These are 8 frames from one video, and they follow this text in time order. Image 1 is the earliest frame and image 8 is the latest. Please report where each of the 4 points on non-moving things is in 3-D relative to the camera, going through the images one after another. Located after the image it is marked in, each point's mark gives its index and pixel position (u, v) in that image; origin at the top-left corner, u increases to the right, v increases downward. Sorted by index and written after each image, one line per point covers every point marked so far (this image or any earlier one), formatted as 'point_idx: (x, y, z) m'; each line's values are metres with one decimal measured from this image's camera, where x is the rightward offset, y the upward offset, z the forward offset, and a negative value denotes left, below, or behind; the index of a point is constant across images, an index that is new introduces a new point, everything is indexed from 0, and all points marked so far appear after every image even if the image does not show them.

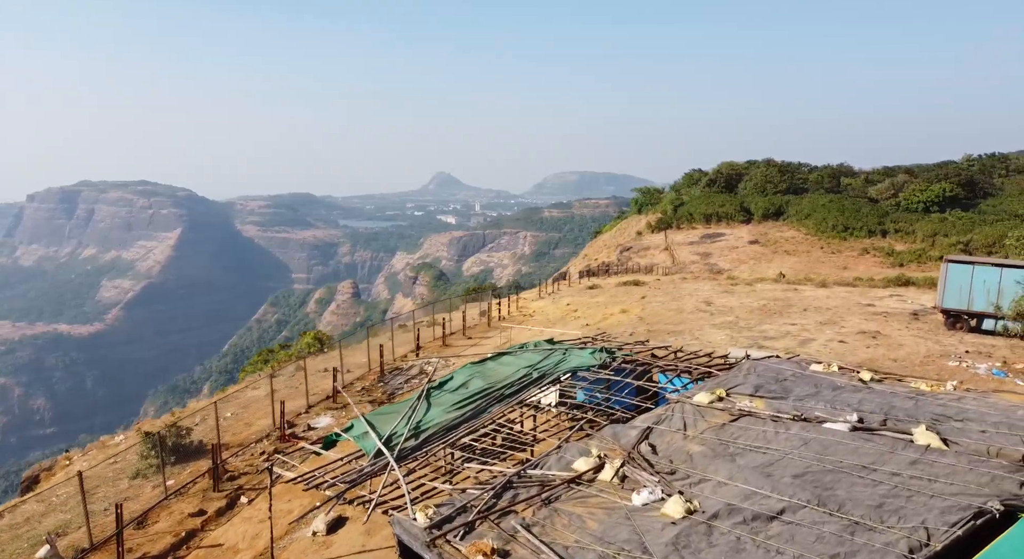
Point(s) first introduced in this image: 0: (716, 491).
0: (+2.1, -2.2, +7.6) m
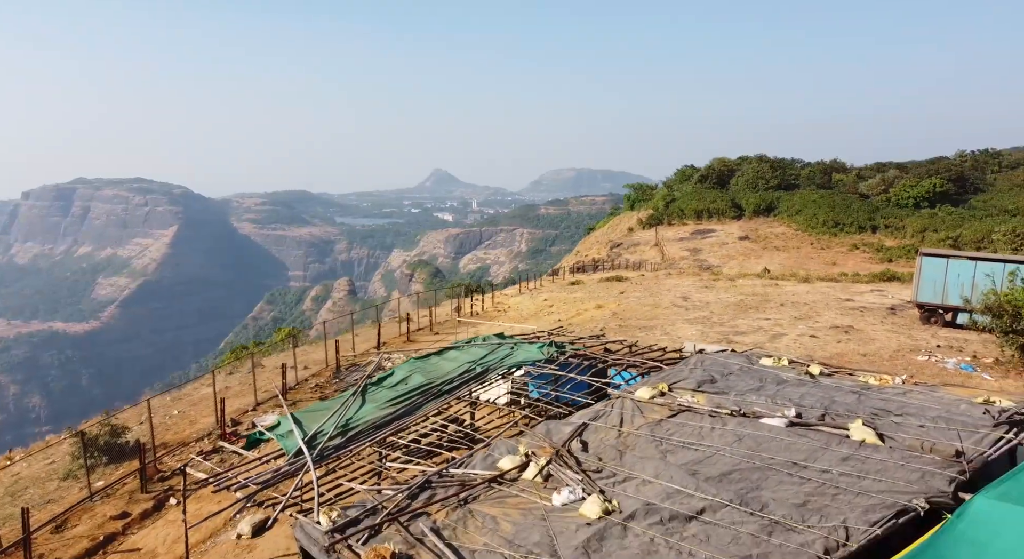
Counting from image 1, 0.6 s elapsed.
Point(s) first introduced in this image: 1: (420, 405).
0: (+1.3, -2.0, +7.3) m
1: (-1.3, -1.7, +9.9) m
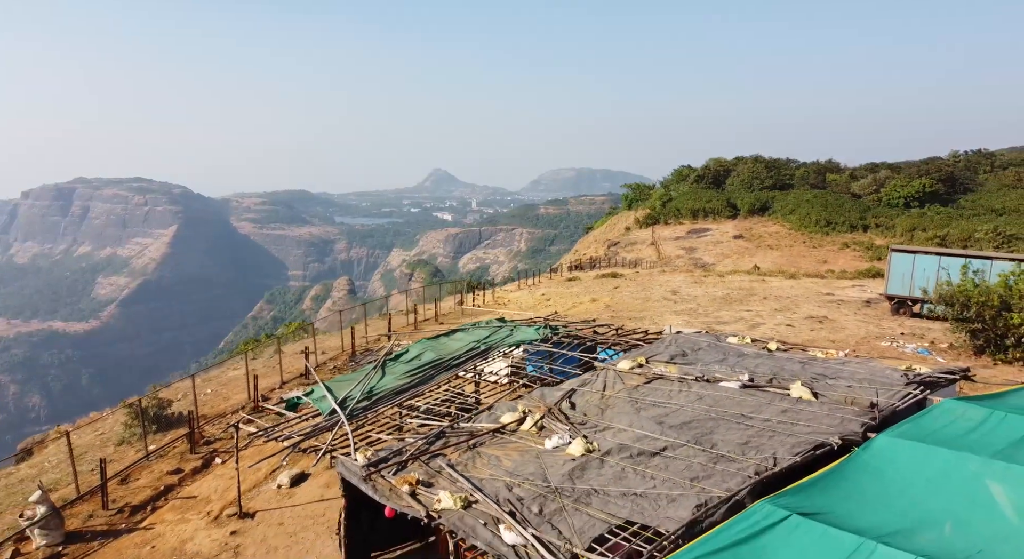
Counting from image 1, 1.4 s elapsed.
0: (+1.3, -1.9, +8.9) m
1: (-1.3, -1.6, +11.5) m
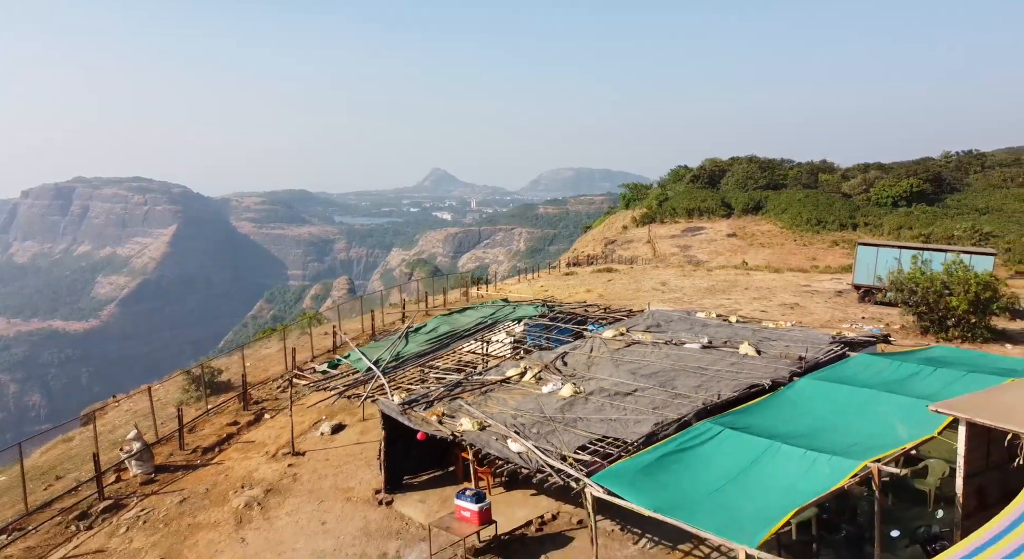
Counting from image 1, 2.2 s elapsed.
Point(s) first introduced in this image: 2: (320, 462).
0: (+1.3, -1.6, +11.1) m
1: (-1.2, -1.2, +13.7) m
2: (-3.2, -3.0, +11.8) m
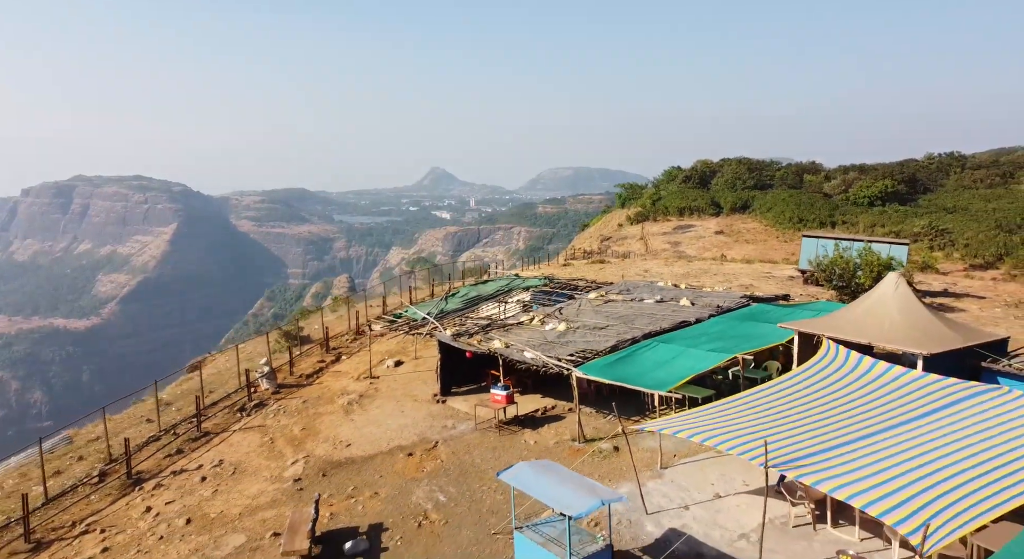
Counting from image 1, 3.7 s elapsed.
0: (+1.6, -1.0, +16.3) m
1: (-0.9, -0.7, +18.9) m
2: (-2.9, -2.5, +17.0) m
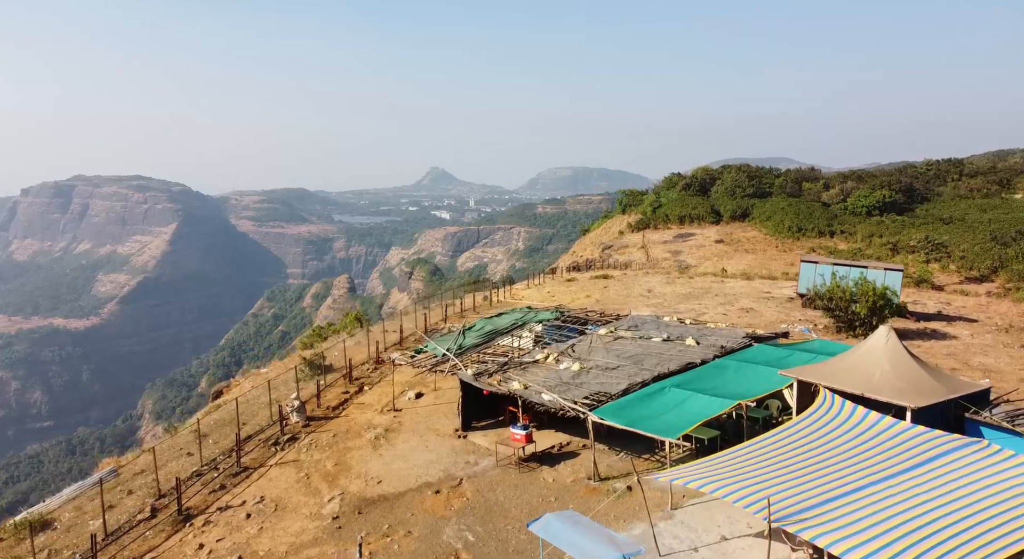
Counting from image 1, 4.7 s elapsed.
0: (+2.0, -2.0, +17.3) m
1: (-0.5, -1.7, +19.9) m
2: (-2.5, -3.4, +18.1) m
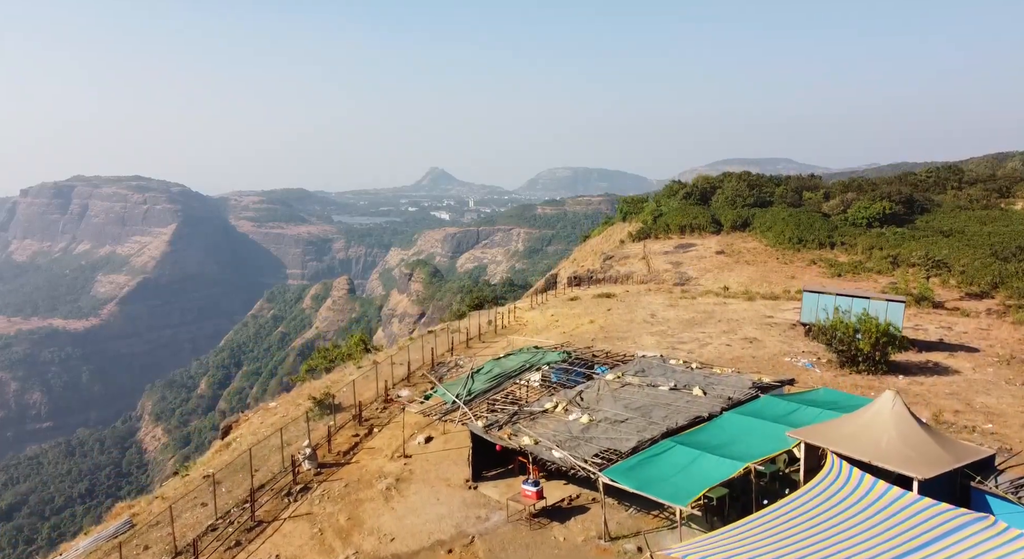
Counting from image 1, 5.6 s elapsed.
0: (+2.2, -3.2, +17.5) m
1: (-0.3, -2.9, +20.1) m
2: (-2.3, -4.7, +18.3) m
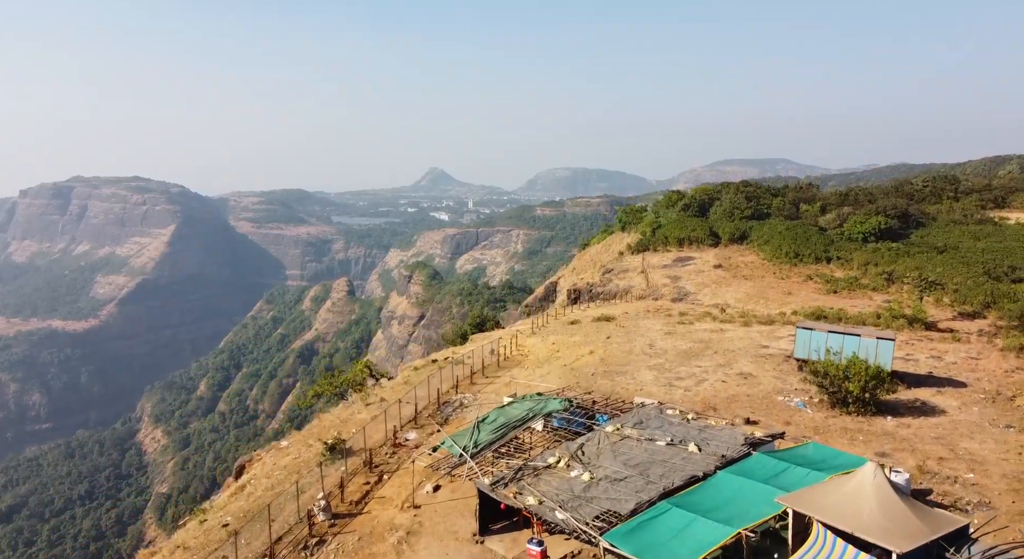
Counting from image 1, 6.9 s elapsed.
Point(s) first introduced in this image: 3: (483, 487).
0: (+2.4, -4.8, +18.5) m
1: (-0.2, -4.5, +21.1) m
2: (-2.1, -6.3, +19.2) m
3: (-0.8, -5.2, +18.0) m
